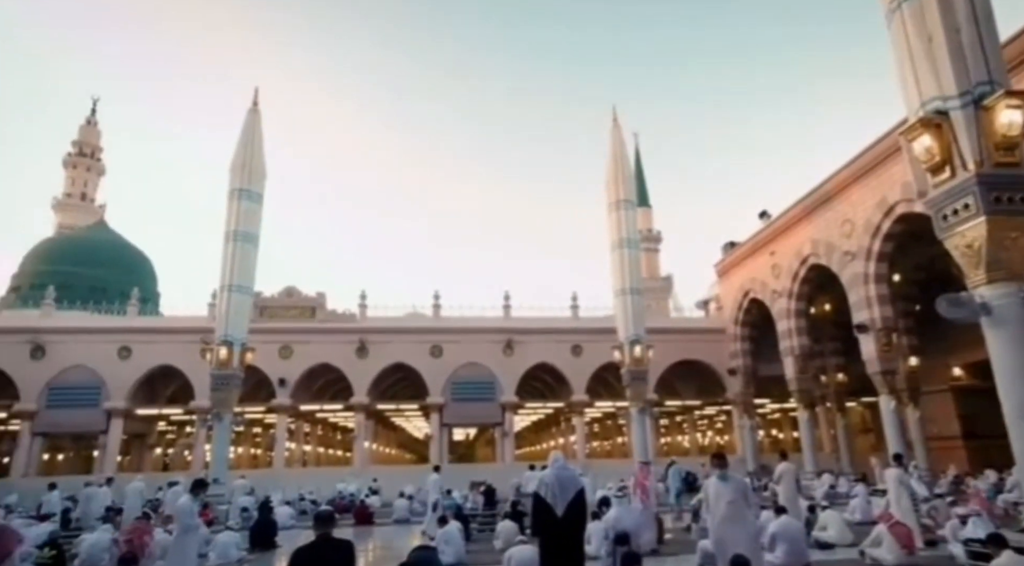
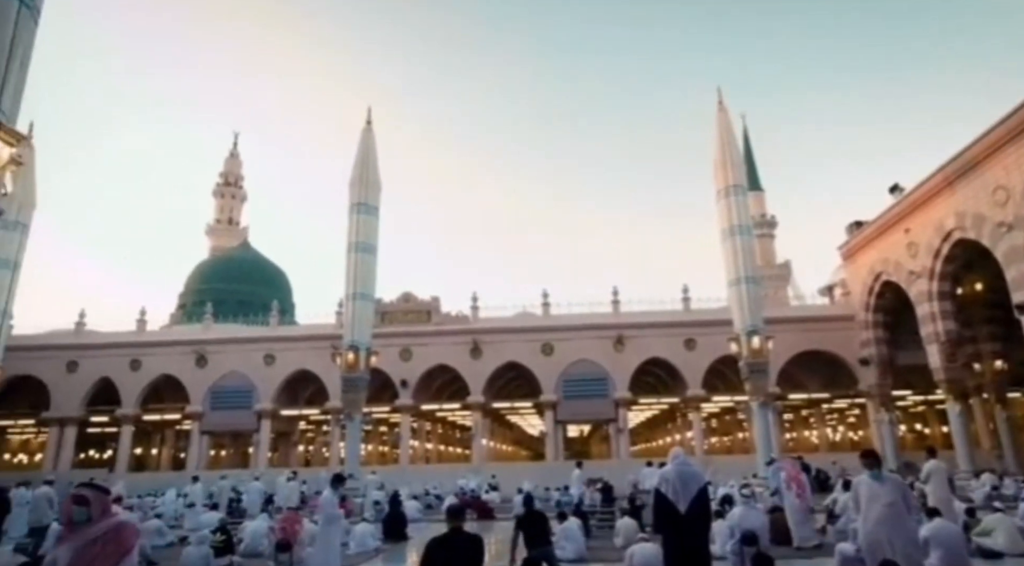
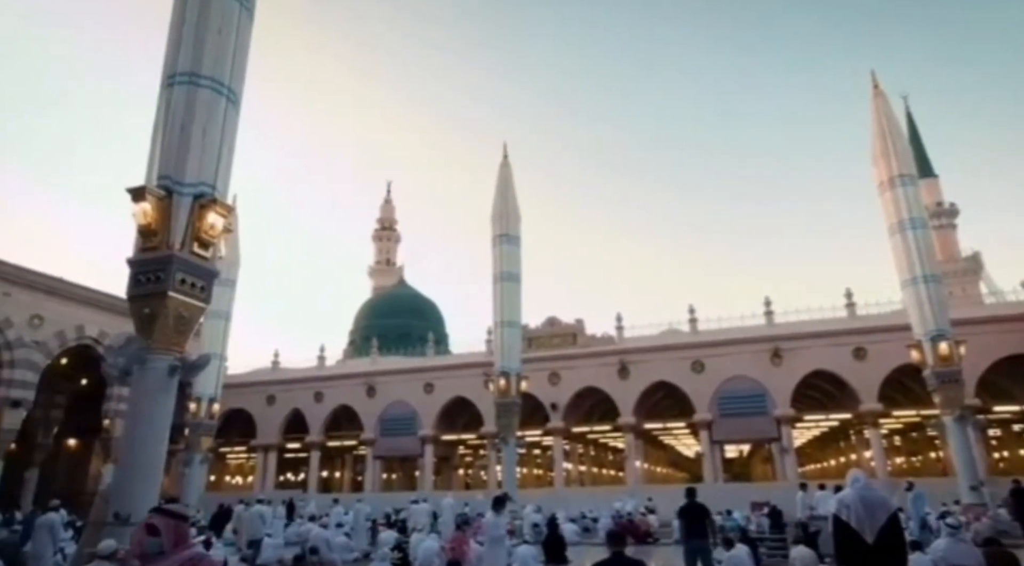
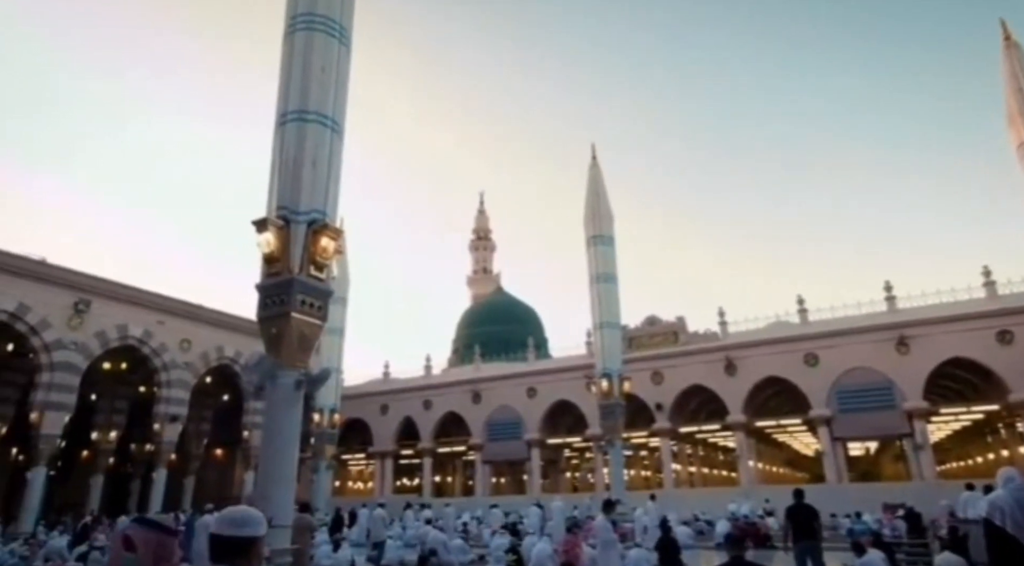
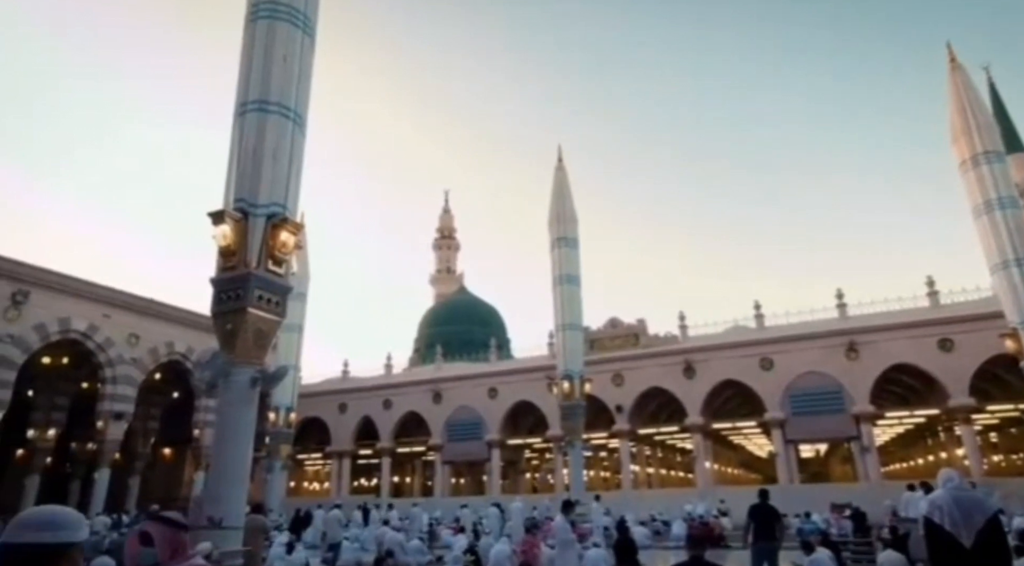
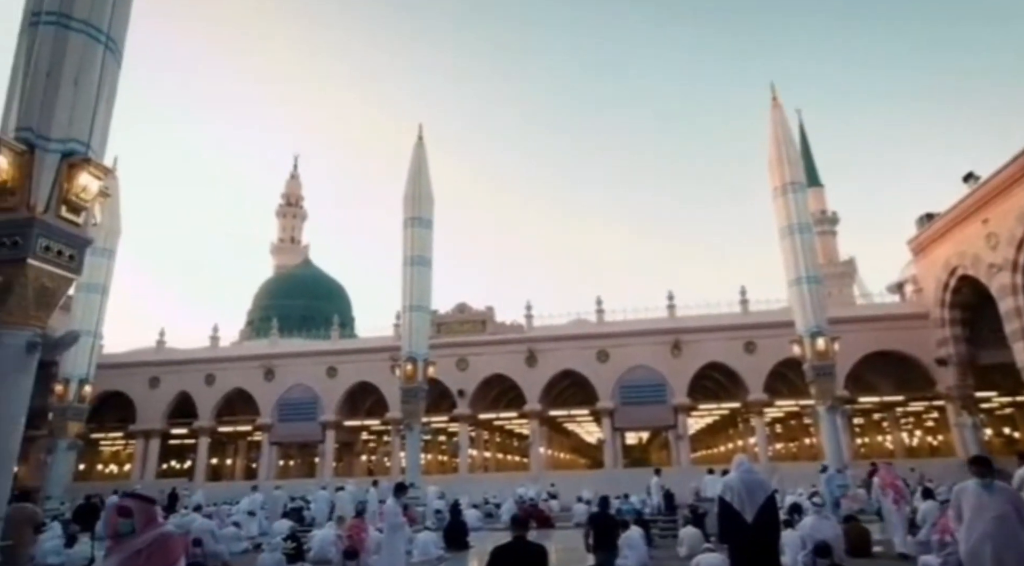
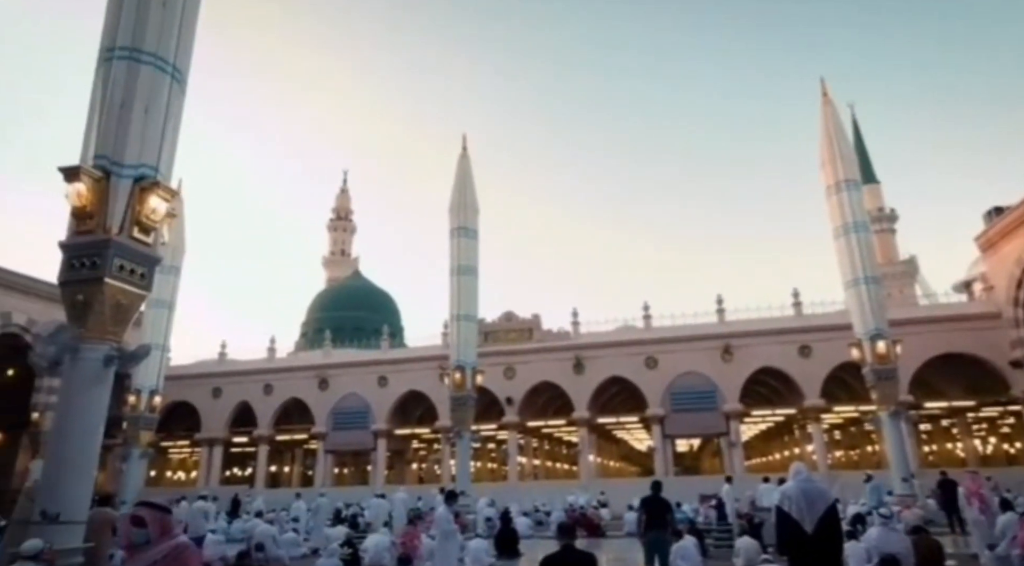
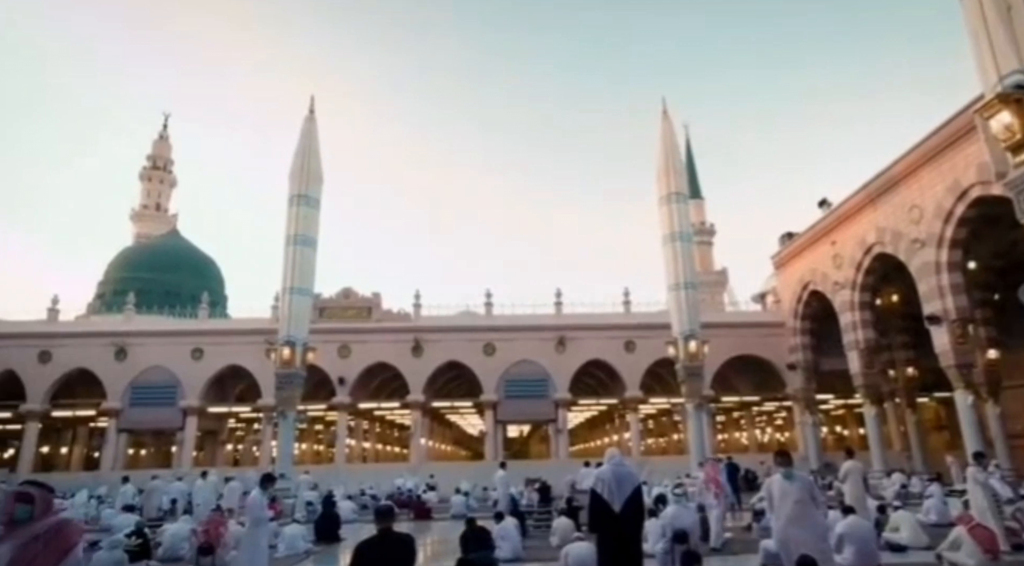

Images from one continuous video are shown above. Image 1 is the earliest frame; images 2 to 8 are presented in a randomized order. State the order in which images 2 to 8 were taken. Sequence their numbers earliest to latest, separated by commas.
8, 2, 6, 7, 3, 5, 4
